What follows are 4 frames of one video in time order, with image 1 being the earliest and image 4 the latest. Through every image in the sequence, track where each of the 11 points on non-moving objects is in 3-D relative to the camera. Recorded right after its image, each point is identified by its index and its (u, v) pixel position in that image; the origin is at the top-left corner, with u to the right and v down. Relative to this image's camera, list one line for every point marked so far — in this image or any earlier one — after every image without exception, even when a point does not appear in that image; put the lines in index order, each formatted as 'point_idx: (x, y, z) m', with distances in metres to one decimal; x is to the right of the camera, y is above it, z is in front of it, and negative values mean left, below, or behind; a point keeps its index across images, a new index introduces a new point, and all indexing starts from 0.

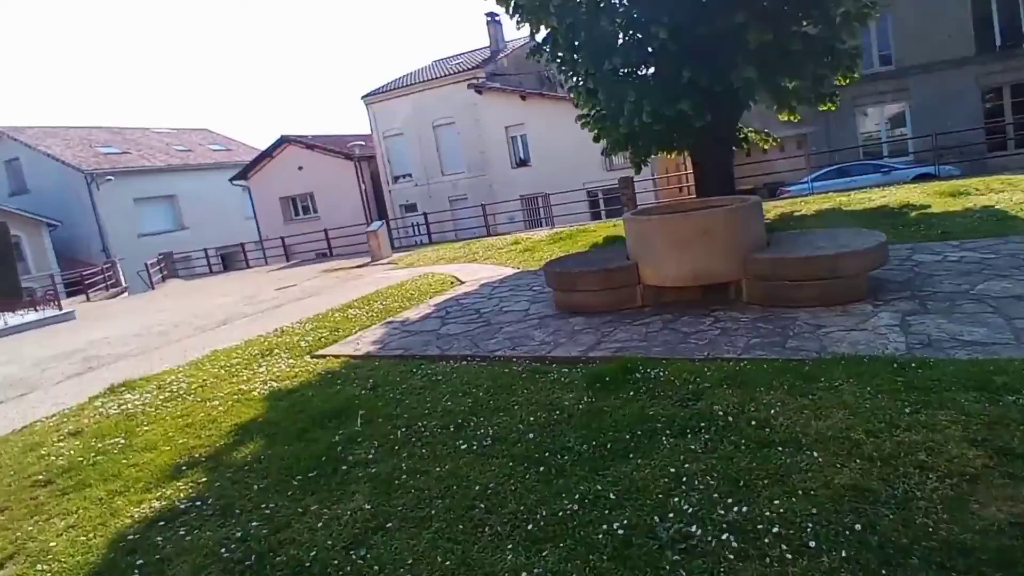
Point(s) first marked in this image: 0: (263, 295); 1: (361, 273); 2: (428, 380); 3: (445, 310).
0: (-6.4, -0.2, +16.5) m
1: (-4.0, +0.4, +16.9) m
2: (-0.7, -0.8, +5.5) m
3: (-0.8, -0.3, +8.4) m
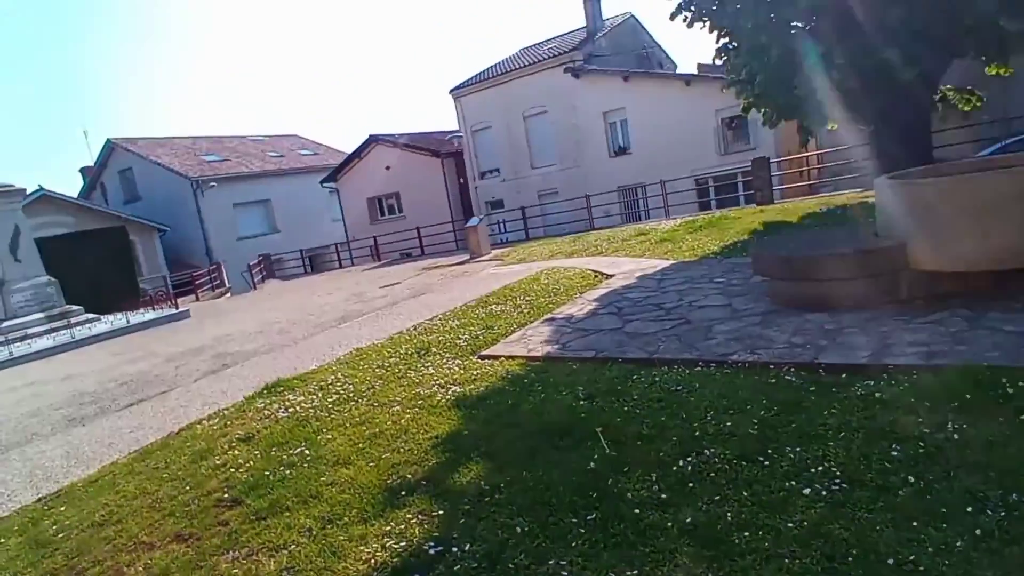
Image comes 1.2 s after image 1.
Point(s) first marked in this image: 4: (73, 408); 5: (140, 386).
0: (-3.6, -0.1, +15.9) m
1: (-1.1, +0.5, +16.1) m
2: (+1.0, -0.7, +4.4) m
3: (+1.2, -0.2, +7.4) m
4: (-6.1, -1.6, +8.8) m
5: (-5.5, -1.4, +9.5) m
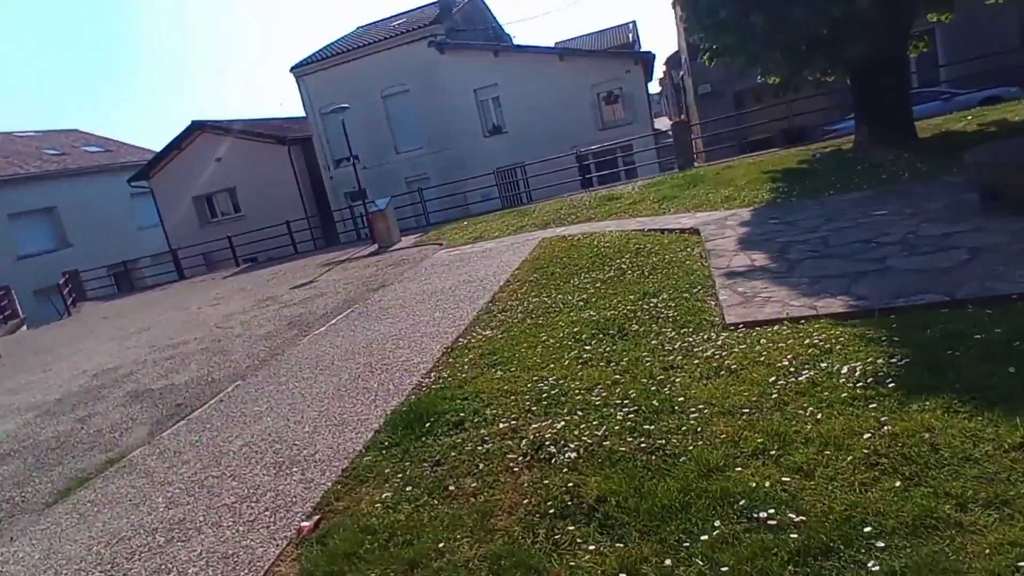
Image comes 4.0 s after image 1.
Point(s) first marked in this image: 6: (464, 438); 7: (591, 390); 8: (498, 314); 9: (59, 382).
0: (-4.4, -0.1, +12.7) m
1: (-2.2, +0.7, +13.6) m
2: (+3.2, -0.1, +2.9) m
3: (+2.5, +0.3, +5.8) m
4: (-4.7, -1.8, +5.2) m
5: (-4.4, -1.5, +6.0) m
6: (-0.3, -0.8, +3.4) m
7: (+0.4, -0.6, +3.6) m
8: (-0.1, -0.3, +6.0) m
9: (-6.7, -1.4, +9.5) m
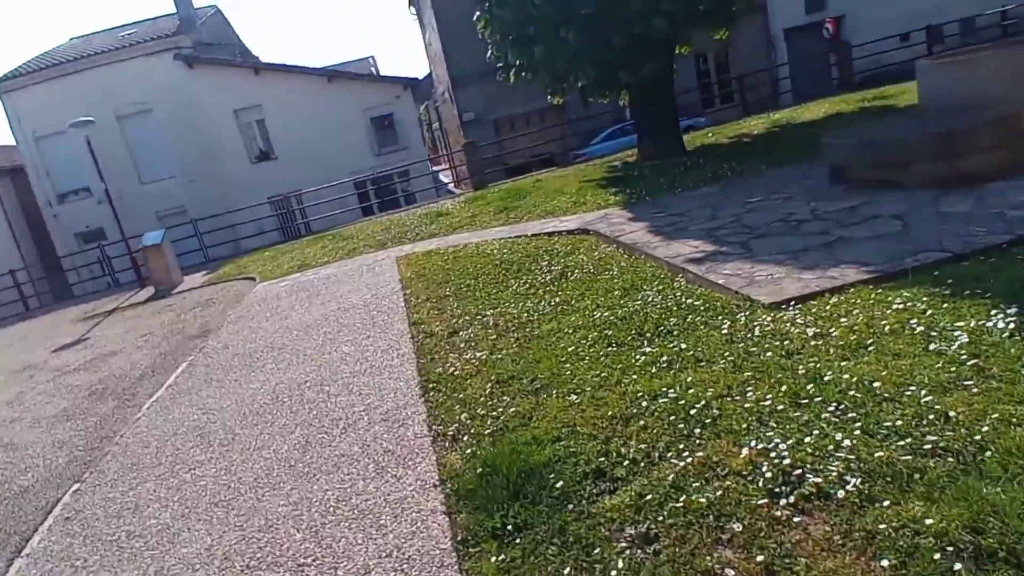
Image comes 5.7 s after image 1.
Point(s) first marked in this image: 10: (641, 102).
0: (-6.9, -1.1, +9.5) m
1: (-5.2, -0.1, +11.1) m
2: (+3.8, +0.3, +3.2) m
3: (+2.0, +0.5, +5.7) m
4: (-4.2, -2.3, +2.4) m
5: (-4.2, -2.1, +3.2) m
6: (+0.5, -0.8, +2.4) m
7: (+1.0, -0.5, +2.9) m
8: (-0.5, -0.4, +4.8) m
9: (-7.7, -2.4, +5.6) m
10: (+2.8, +4.1, +14.3) m
